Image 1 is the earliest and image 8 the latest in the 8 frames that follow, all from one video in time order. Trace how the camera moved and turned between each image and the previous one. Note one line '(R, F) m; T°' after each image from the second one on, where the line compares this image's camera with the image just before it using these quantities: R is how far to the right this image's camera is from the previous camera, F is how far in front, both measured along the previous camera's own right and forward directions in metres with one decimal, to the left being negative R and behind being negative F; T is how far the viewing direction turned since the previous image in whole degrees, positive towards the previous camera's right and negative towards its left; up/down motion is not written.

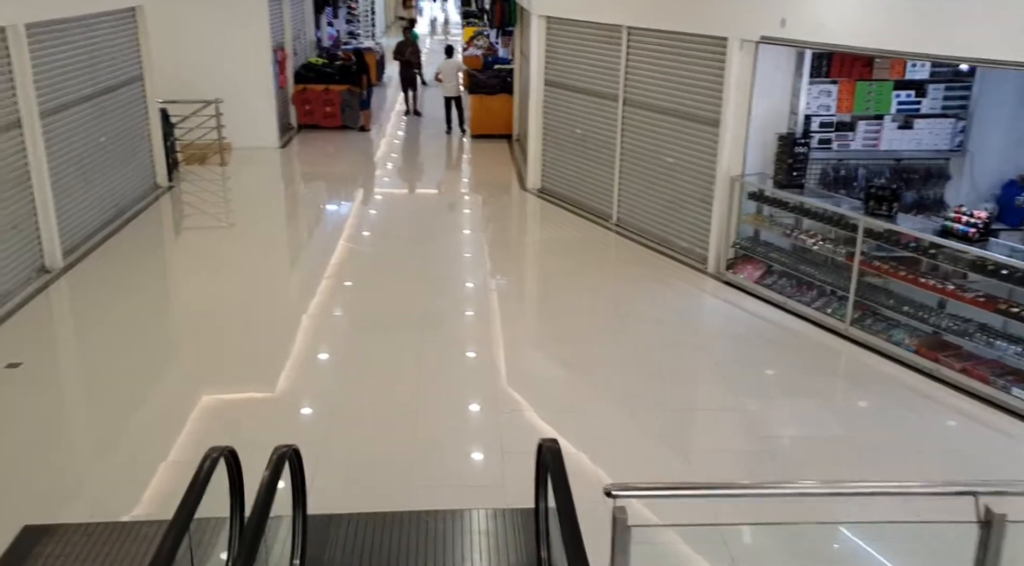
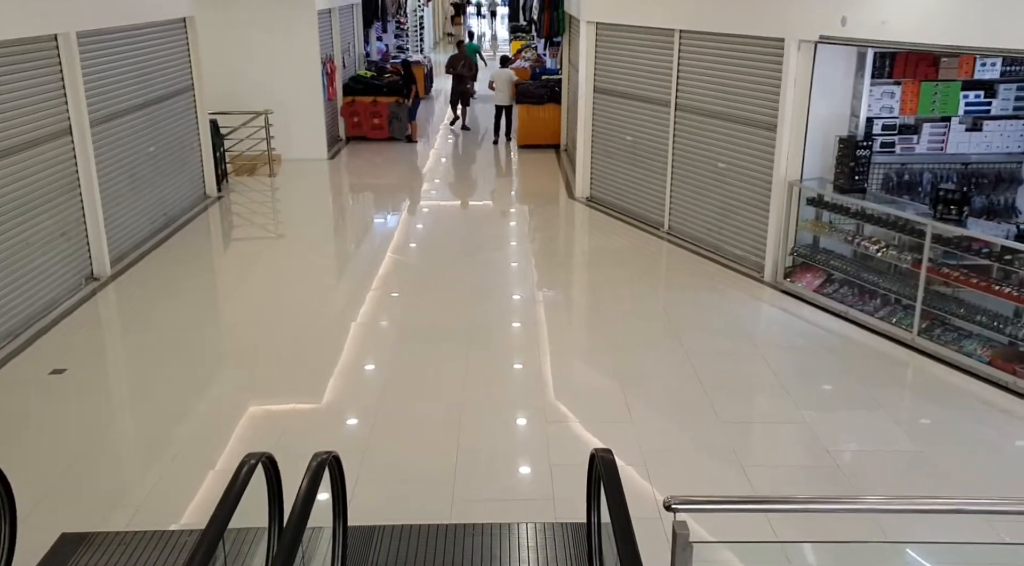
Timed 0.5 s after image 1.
(0.0, +0.2) m; -3°
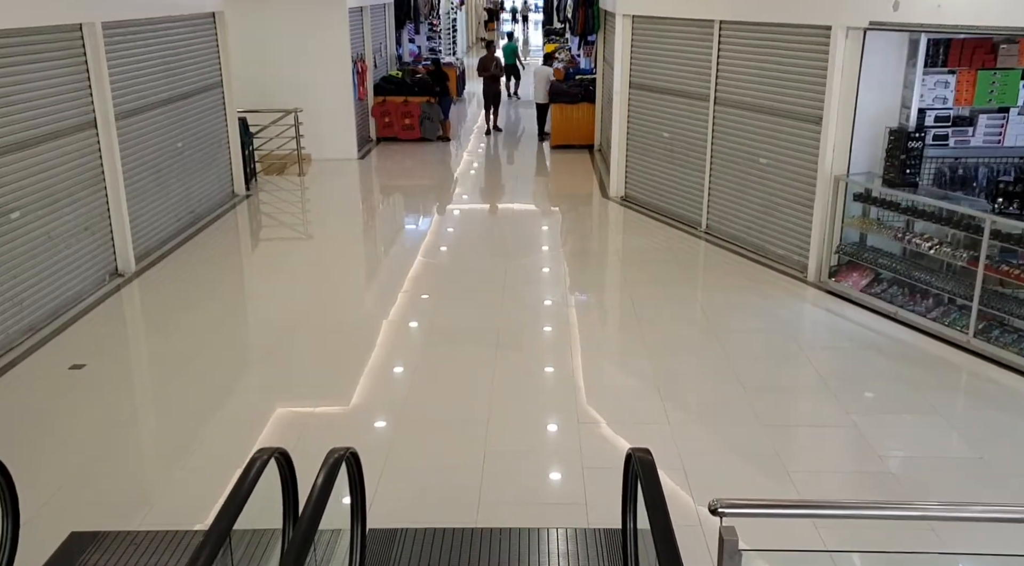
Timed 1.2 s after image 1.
(0.0, +0.2) m; -2°
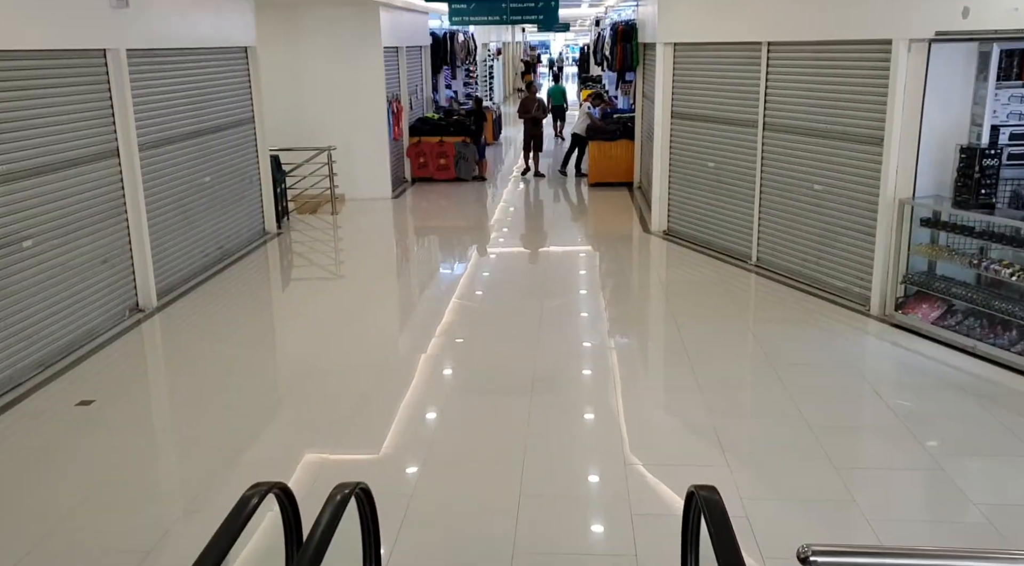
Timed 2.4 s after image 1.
(0.0, +0.4) m; -3°
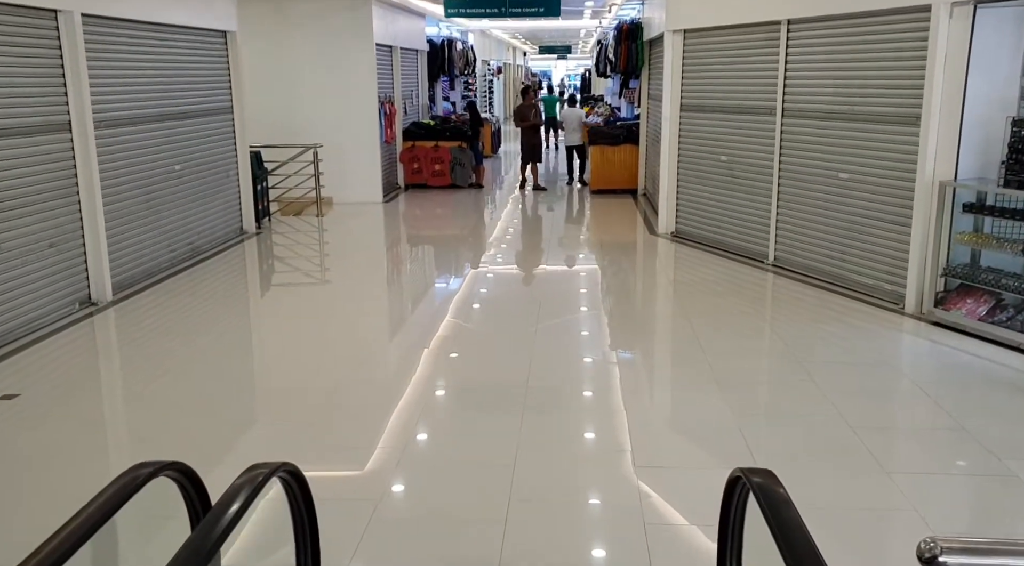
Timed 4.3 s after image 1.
(0.0, +0.7) m; 0°
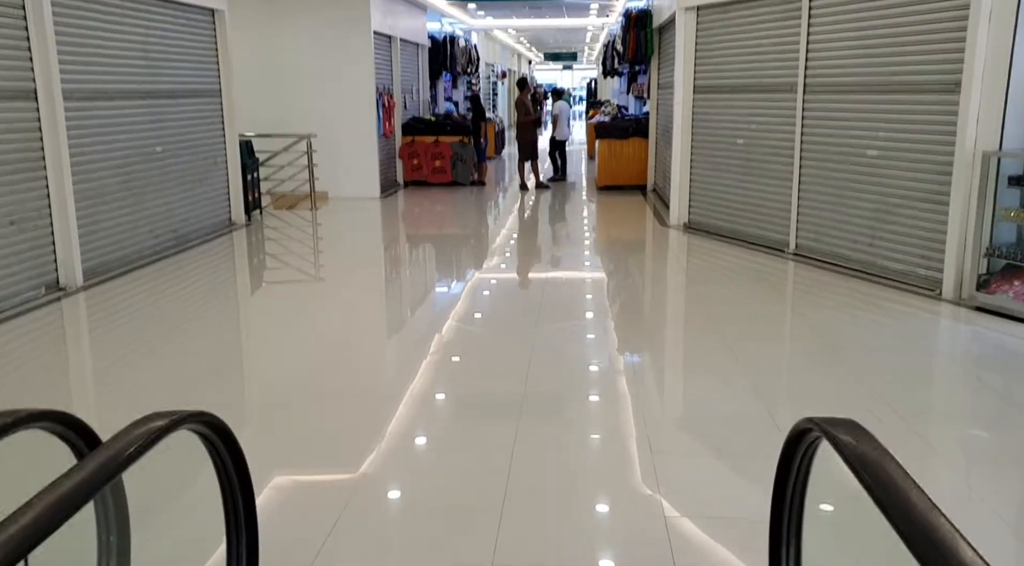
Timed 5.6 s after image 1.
(0.0, +0.5) m; 0°
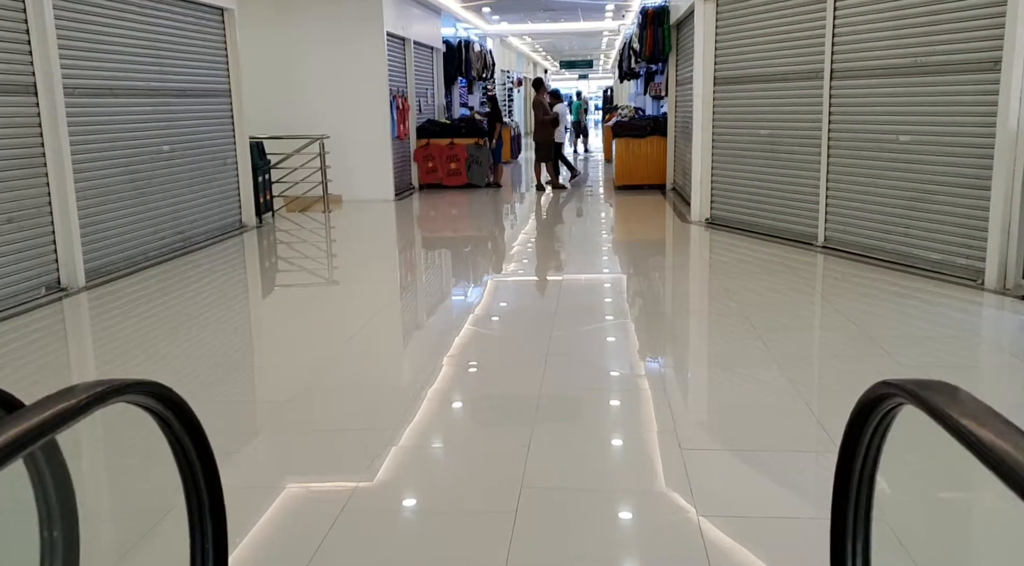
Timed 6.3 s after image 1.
(0.0, +0.2) m; -1°
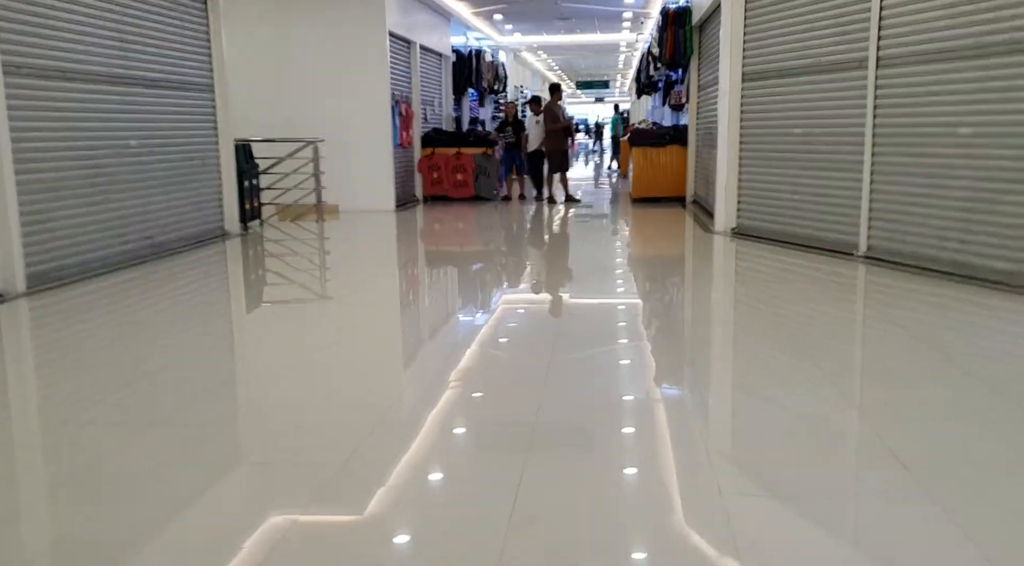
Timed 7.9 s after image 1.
(+0.1, +0.7) m; -1°
